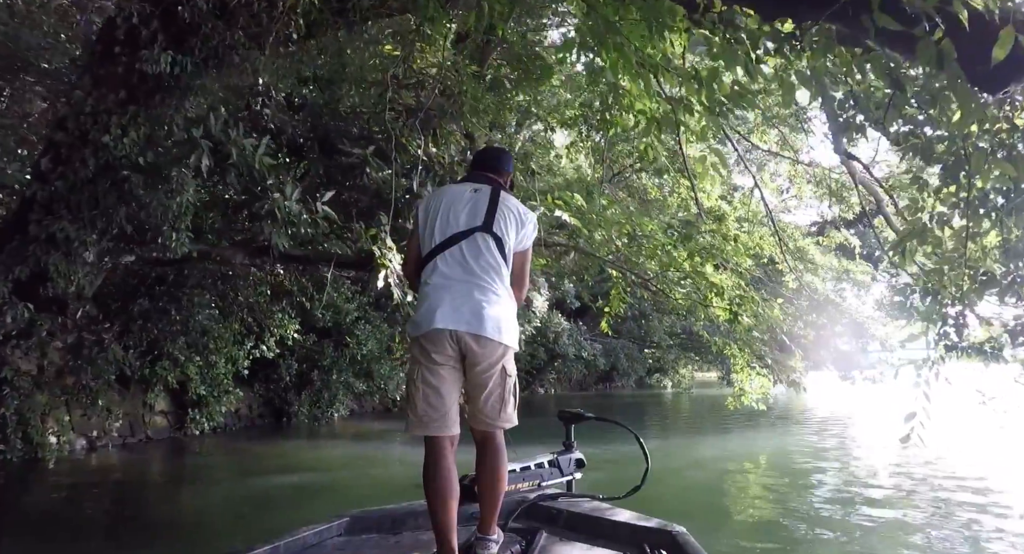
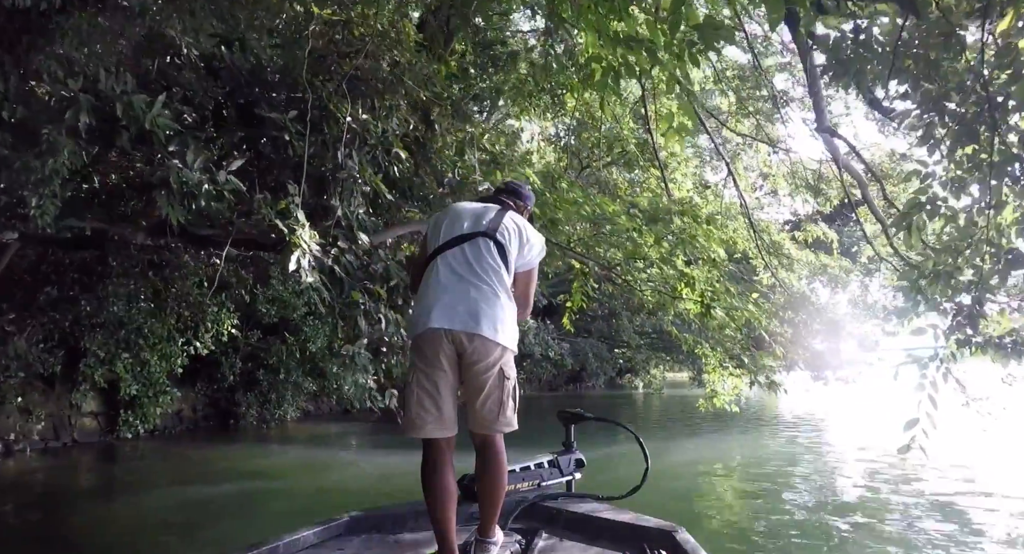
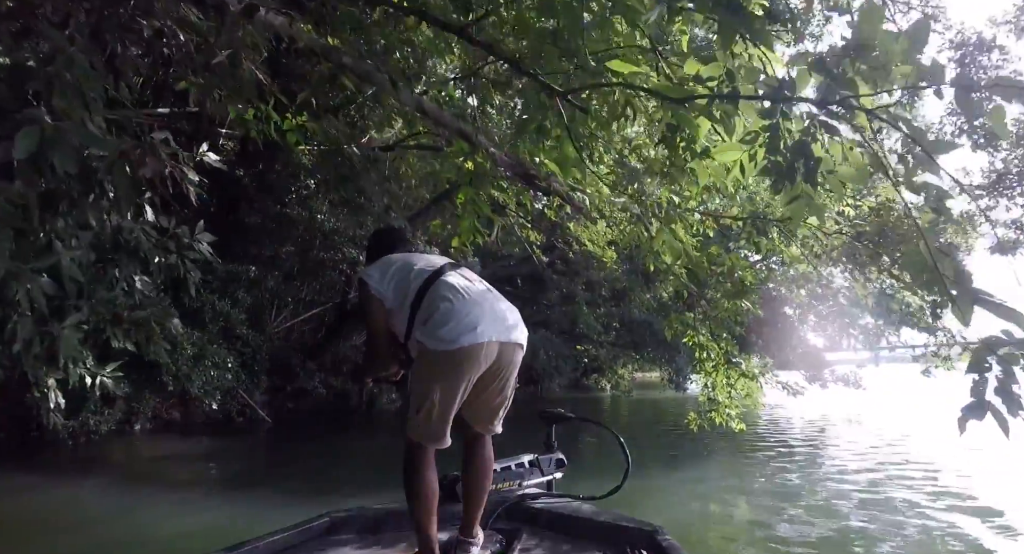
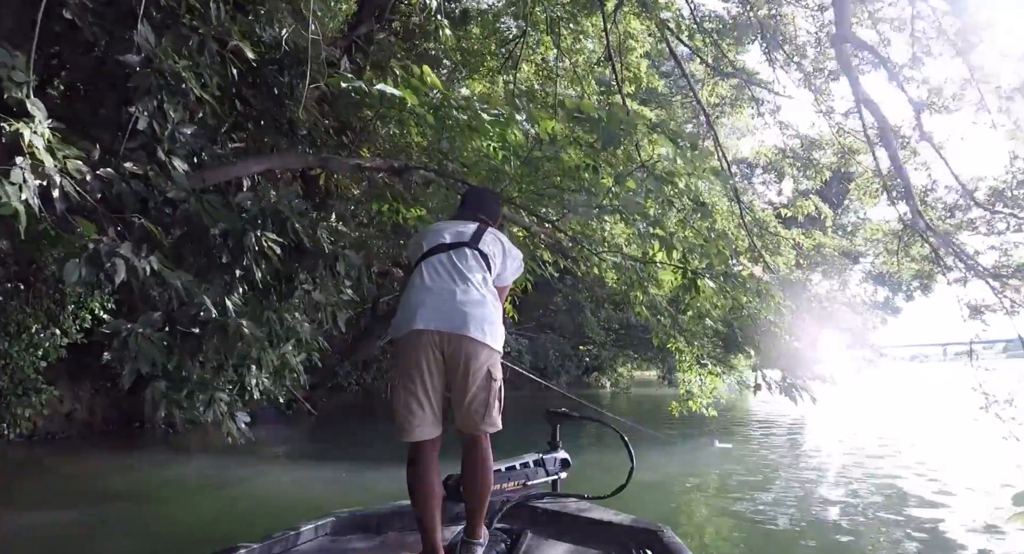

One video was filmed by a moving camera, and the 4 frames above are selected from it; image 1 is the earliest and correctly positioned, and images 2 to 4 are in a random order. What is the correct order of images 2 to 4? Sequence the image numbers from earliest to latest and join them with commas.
2, 4, 3
